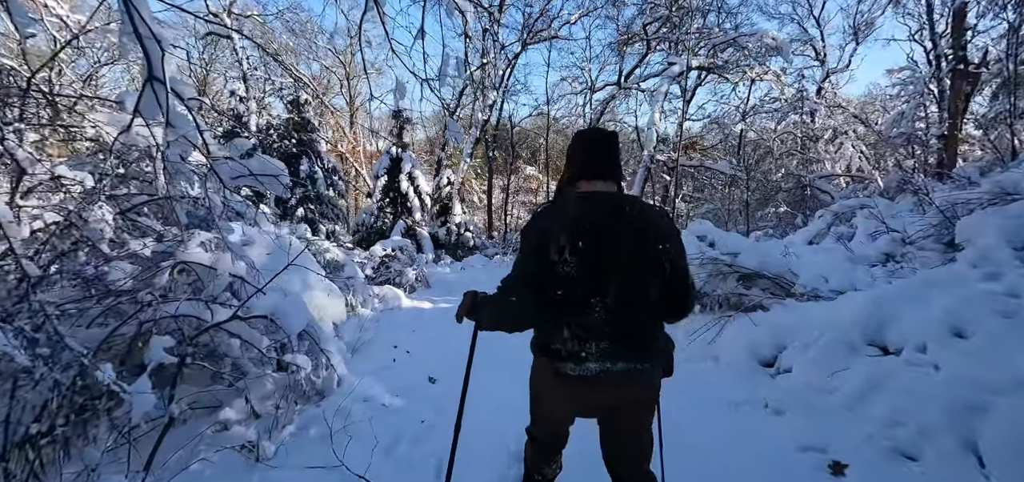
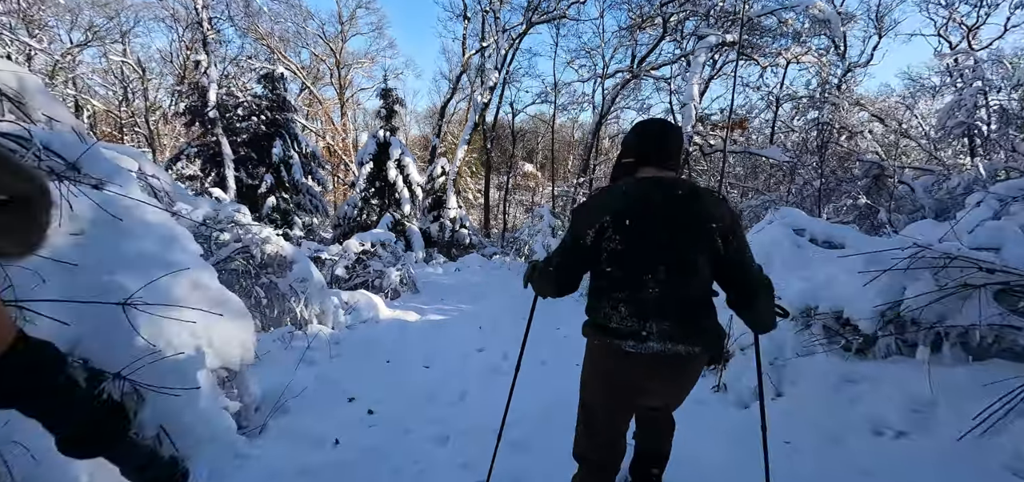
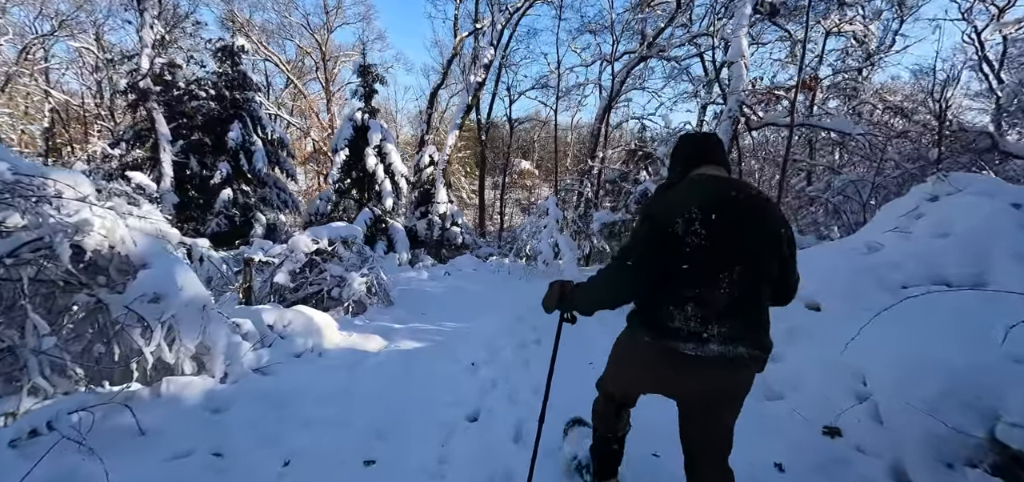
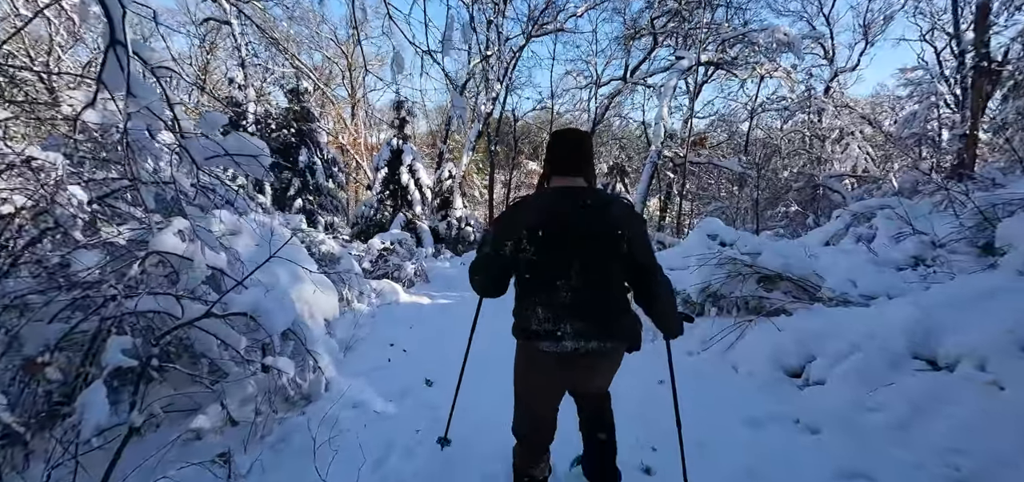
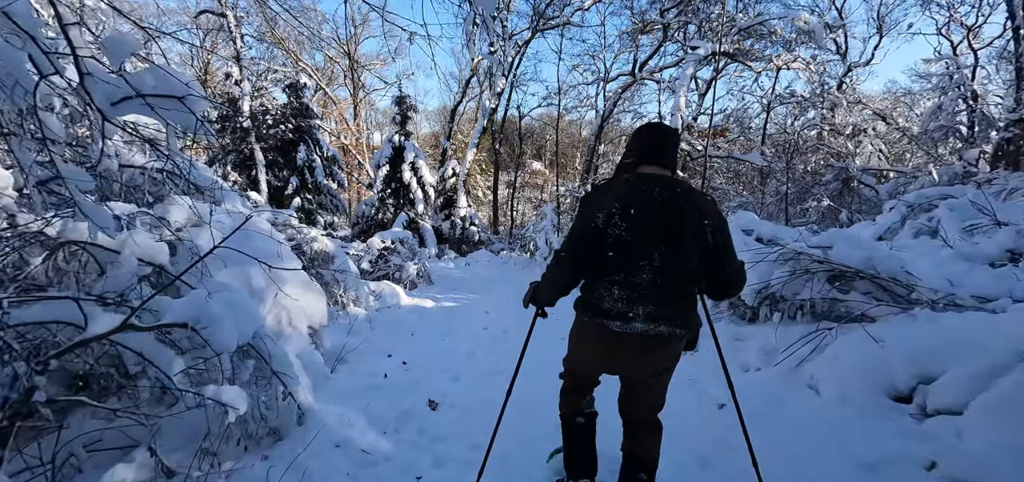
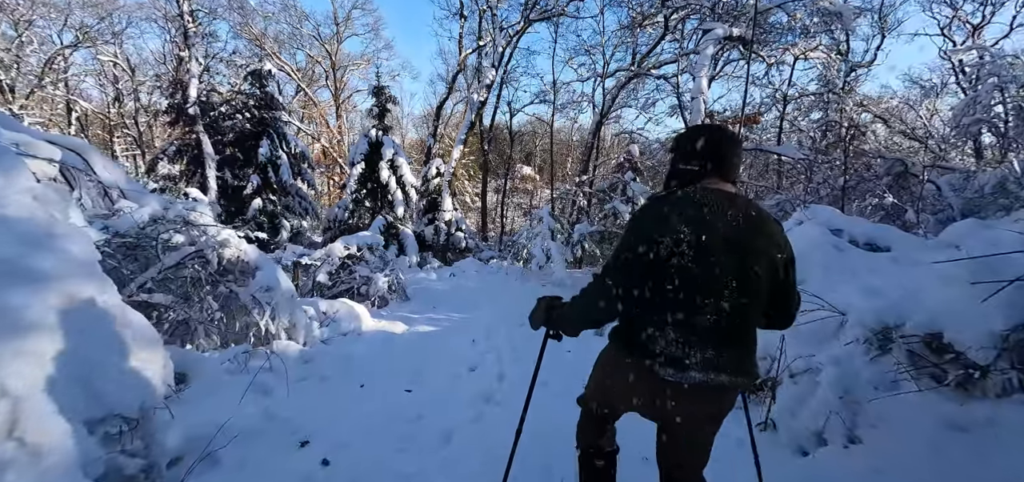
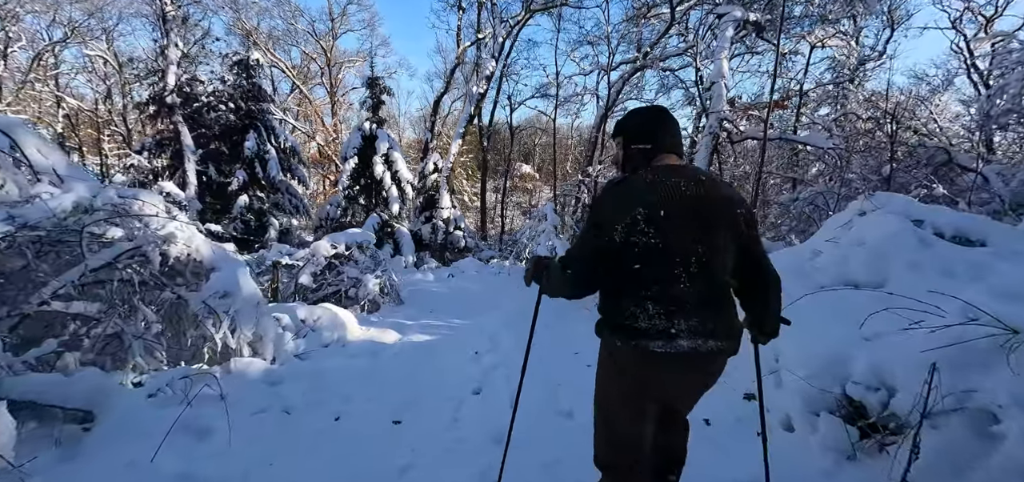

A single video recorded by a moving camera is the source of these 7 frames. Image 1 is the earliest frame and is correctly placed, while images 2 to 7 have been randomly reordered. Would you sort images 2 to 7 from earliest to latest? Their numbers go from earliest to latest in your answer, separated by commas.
4, 5, 2, 6, 7, 3
